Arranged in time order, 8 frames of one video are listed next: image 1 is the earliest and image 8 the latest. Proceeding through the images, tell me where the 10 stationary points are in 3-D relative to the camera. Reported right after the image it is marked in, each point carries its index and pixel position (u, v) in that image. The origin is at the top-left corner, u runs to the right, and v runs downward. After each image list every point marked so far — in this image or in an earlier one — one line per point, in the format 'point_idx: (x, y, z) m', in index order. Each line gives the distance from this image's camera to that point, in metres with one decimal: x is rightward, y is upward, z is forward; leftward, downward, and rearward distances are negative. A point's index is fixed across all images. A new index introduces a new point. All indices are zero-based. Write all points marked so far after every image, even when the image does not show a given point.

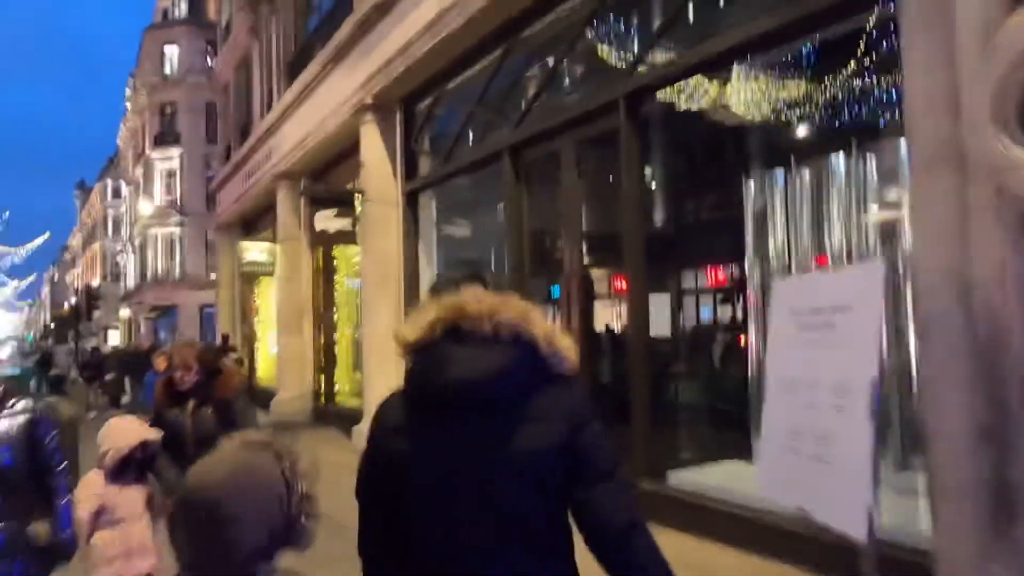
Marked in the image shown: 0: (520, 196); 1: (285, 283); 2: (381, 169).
0: (+0.1, +1.3, +9.2) m
1: (-5.6, +0.1, +16.5) m
2: (-2.3, +2.1, +11.7) m
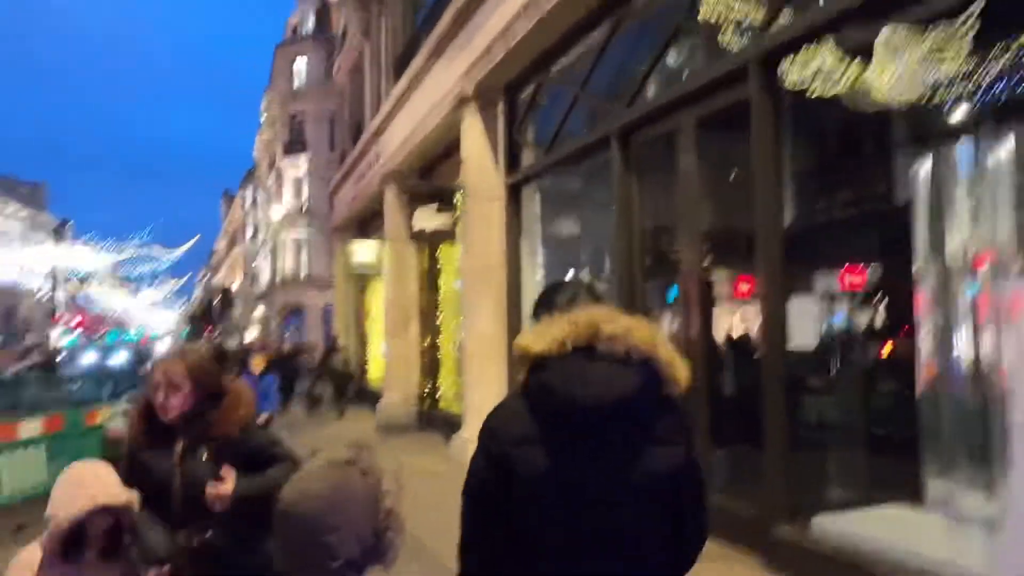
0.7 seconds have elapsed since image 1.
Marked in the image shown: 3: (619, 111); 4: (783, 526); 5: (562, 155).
0: (+1.4, +1.3, +8.1) m
1: (-3.0, +0.1, +16.3) m
2: (-0.5, +2.1, +11.0) m
3: (+1.3, +2.2, +8.1) m
4: (+2.4, -2.1, +5.9) m
5: (+0.7, +1.9, +9.3) m
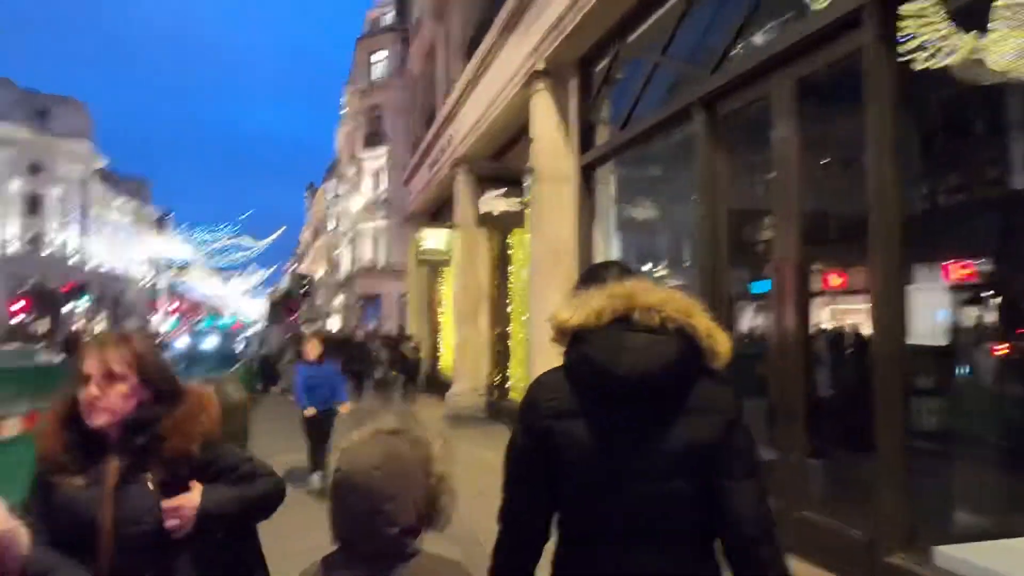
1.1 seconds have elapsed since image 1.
0: (+2.2, +1.4, +7.3) m
1: (-1.2, +0.4, +16.0) m
2: (+0.7, +2.3, +10.4) m
3: (+2.1, +2.3, +7.3) m
4: (+2.9, -2.0, +5.0) m
5: (+1.6, +2.0, +8.5) m
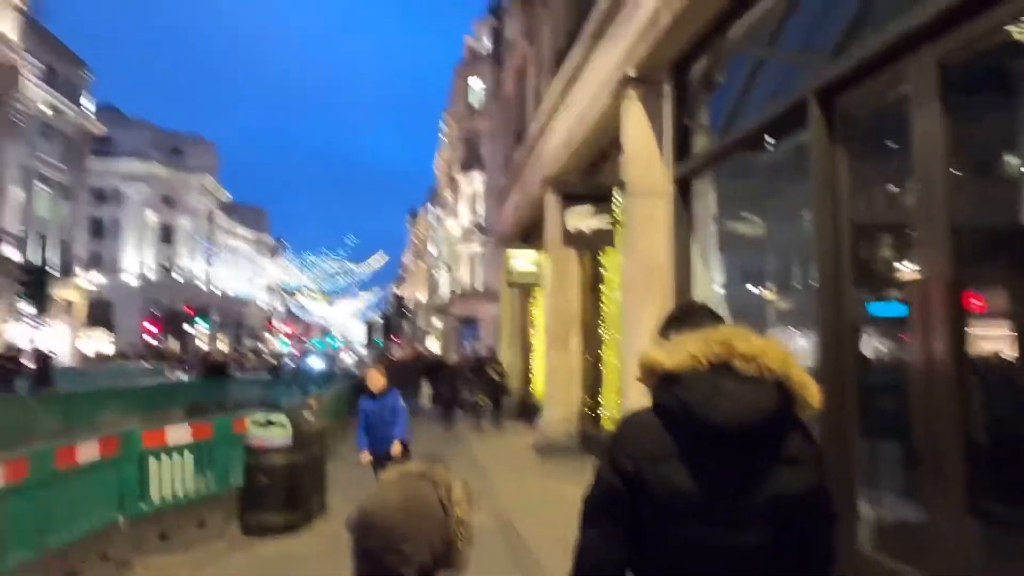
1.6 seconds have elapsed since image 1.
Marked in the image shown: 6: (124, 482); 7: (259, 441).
0: (+3.1, +1.2, +6.3) m
1: (+0.9, -0.1, +15.3) m
2: (+1.9, +1.9, +9.6) m
3: (+2.9, +2.1, +6.3) m
4: (+3.4, -2.2, +3.8) m
5: (+2.6, +1.8, +7.6) m
6: (-4.2, -2.1, +7.2) m
7: (-3.1, -1.9, +8.0) m
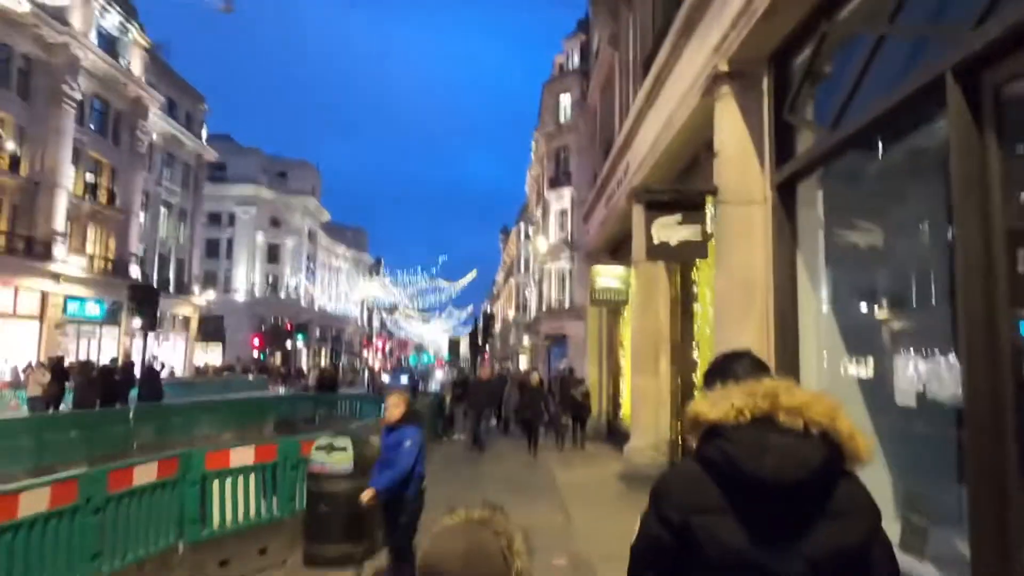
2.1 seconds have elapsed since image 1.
0: (+3.6, +1.0, +5.2) m
1: (+2.8, -0.5, +14.4) m
2: (+3.0, +1.7, +8.6) m
3: (+3.5, +2.0, +5.2) m
4: (+3.6, -2.2, +2.6) m
5: (+3.4, +1.6, +6.5) m
6: (-3.5, -2.3, +6.9) m
7: (-2.2, -2.1, +7.6) m
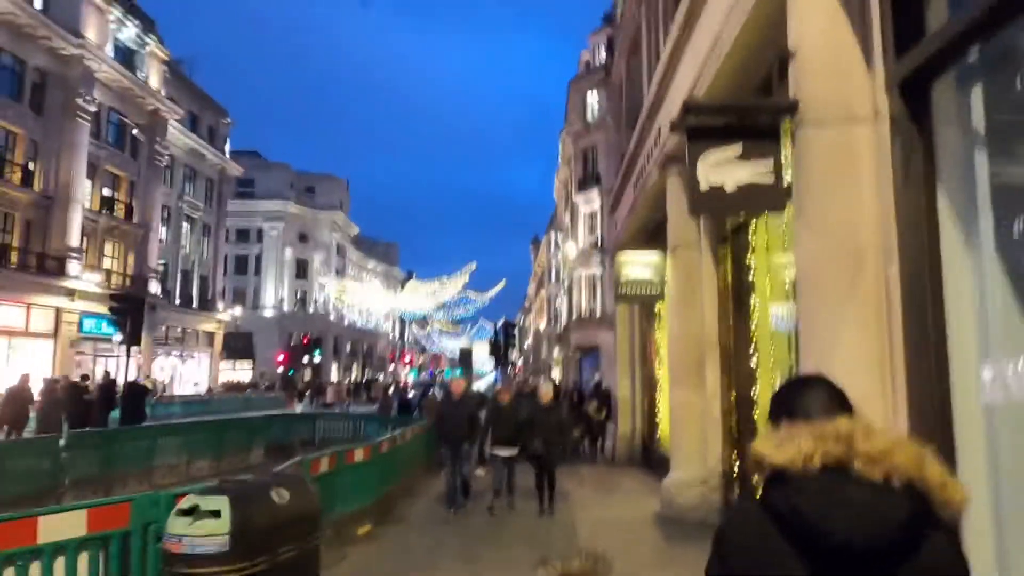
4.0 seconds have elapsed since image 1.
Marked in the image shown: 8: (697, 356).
0: (+3.2, +1.4, +2.2) m
1: (+2.9, -0.4, +11.4) m
2: (+2.7, +2.0, +5.6) m
3: (+3.1, +2.3, +2.2) m
4: (+3.1, -1.8, -0.5) m
5: (+3.1, +1.9, +3.5) m
6: (-3.7, -2.1, +4.2) m
7: (-2.5, -1.9, +4.9) m
8: (+3.2, -1.1, +11.2) m
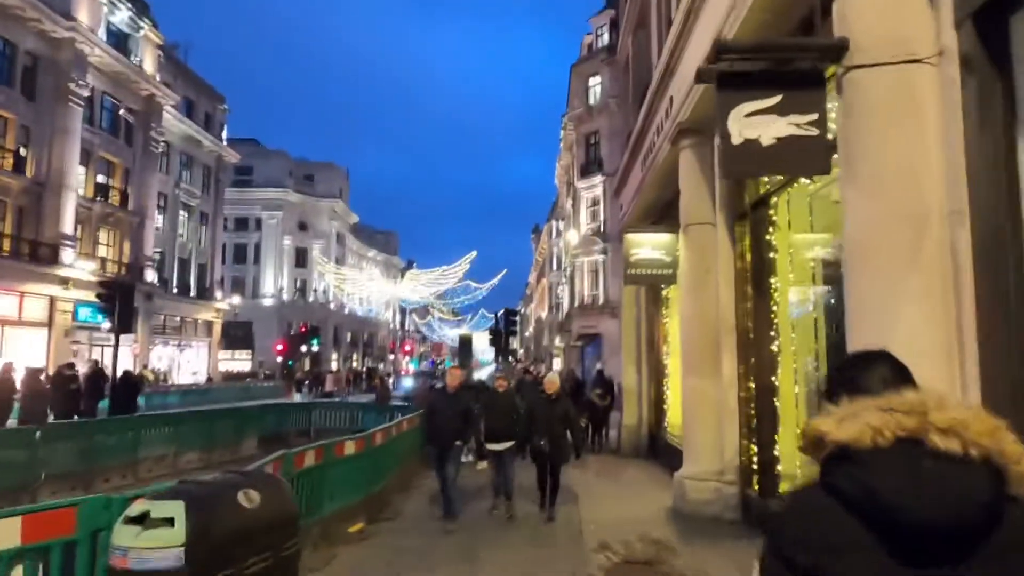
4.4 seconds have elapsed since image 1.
0: (+3.2, +1.5, +1.4) m
1: (+2.9, -0.1, +10.6) m
2: (+2.8, +2.2, +4.9) m
3: (+3.1, +2.5, +1.5) m
4: (+3.1, -1.7, -1.2) m
5: (+3.1, +2.1, +2.8) m
6: (-3.7, -1.9, +3.5) m
7: (-2.4, -1.7, +4.2) m
8: (+3.2, -0.8, +10.5) m
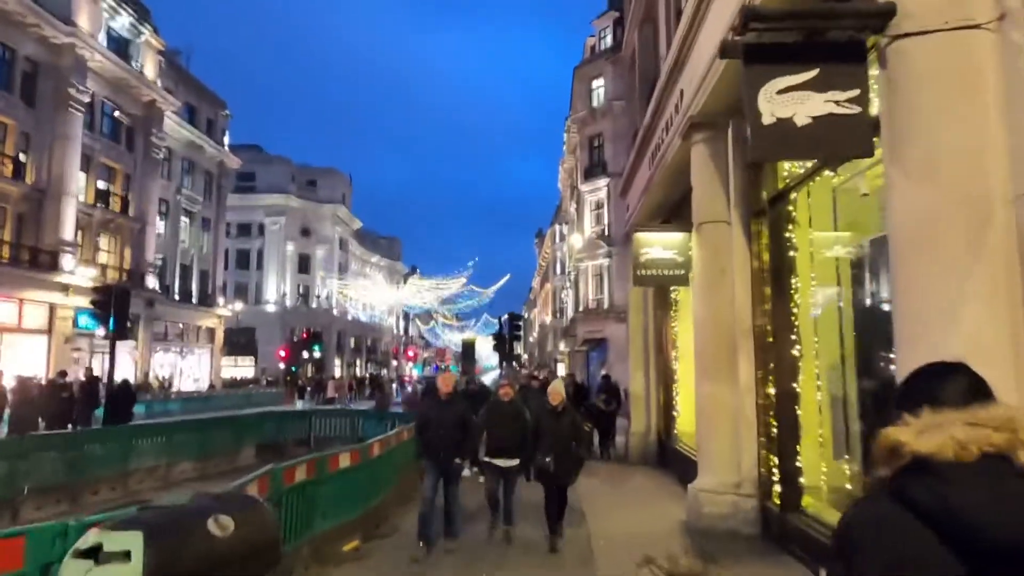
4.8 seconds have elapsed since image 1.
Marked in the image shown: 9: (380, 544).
0: (+3.2, +1.6, +0.8) m
1: (+3.0, -0.1, +10.1) m
2: (+2.8, +2.2, +4.3) m
3: (+3.1, +2.5, +0.9) m
4: (+3.2, -1.7, -1.8) m
5: (+3.1, +2.1, +2.2) m
6: (-3.7, -1.9, +3.0) m
7: (-2.4, -1.7, +3.6) m
8: (+3.2, -0.9, +9.9) m
9: (-1.7, -3.4, +8.8) m
